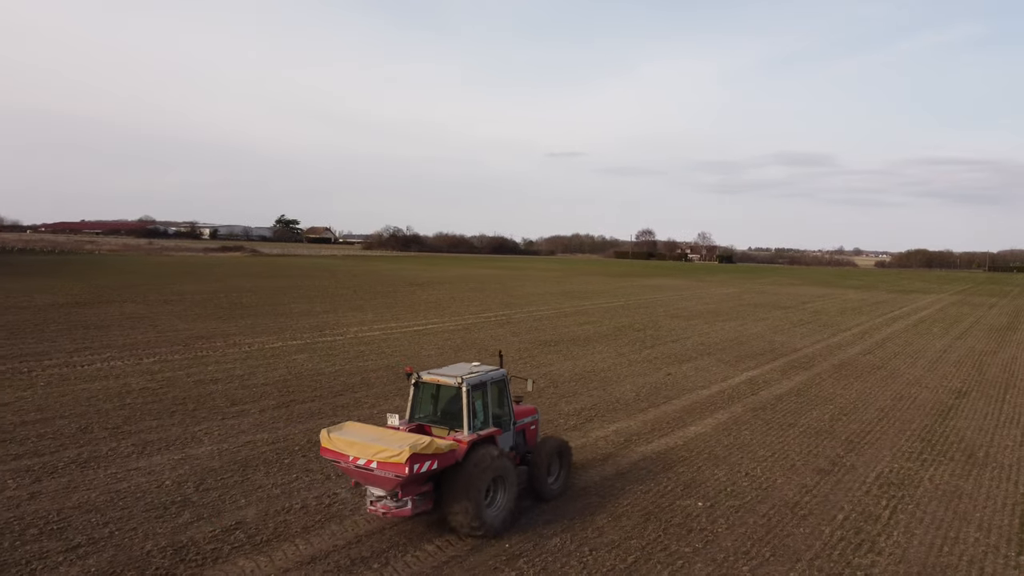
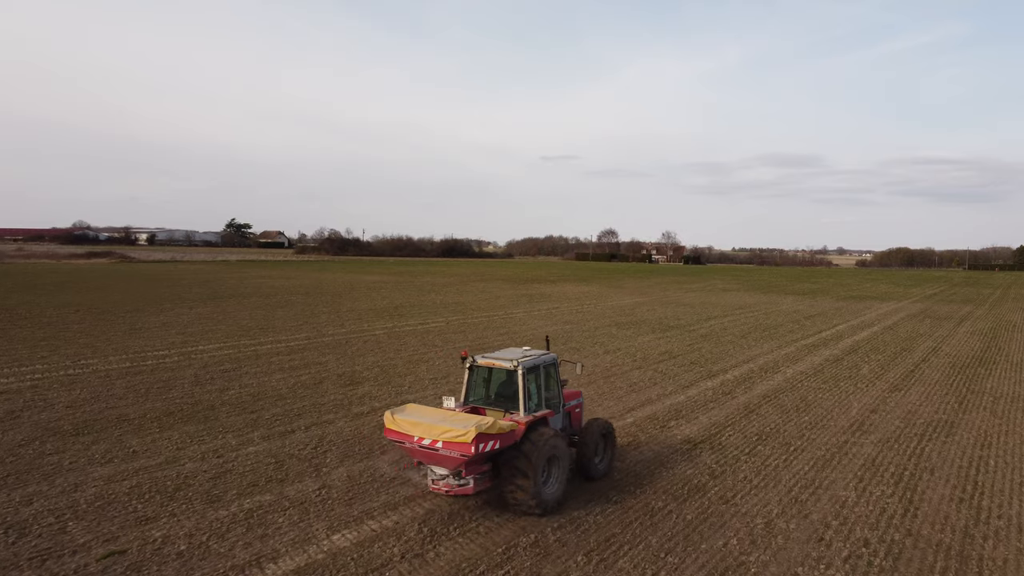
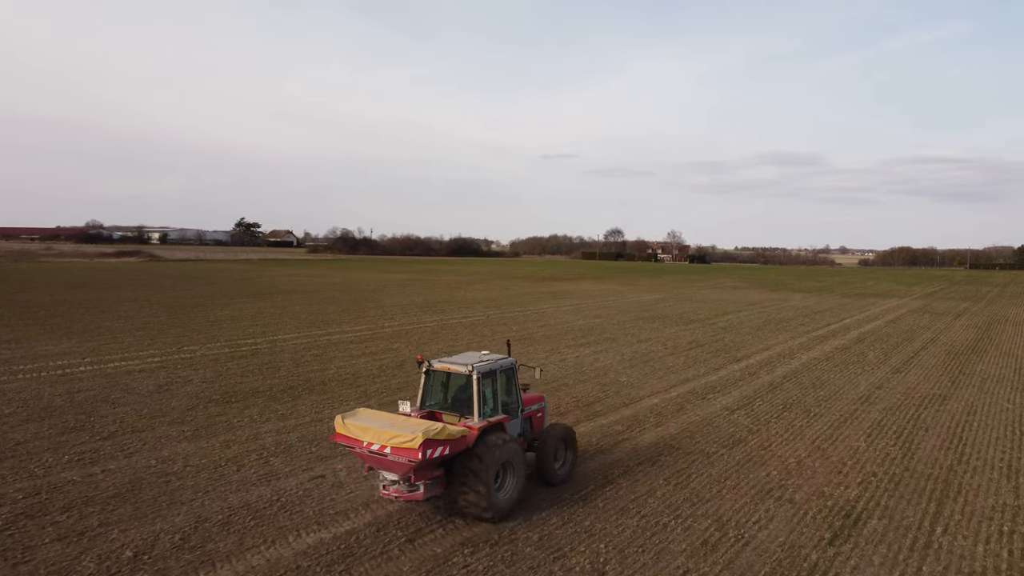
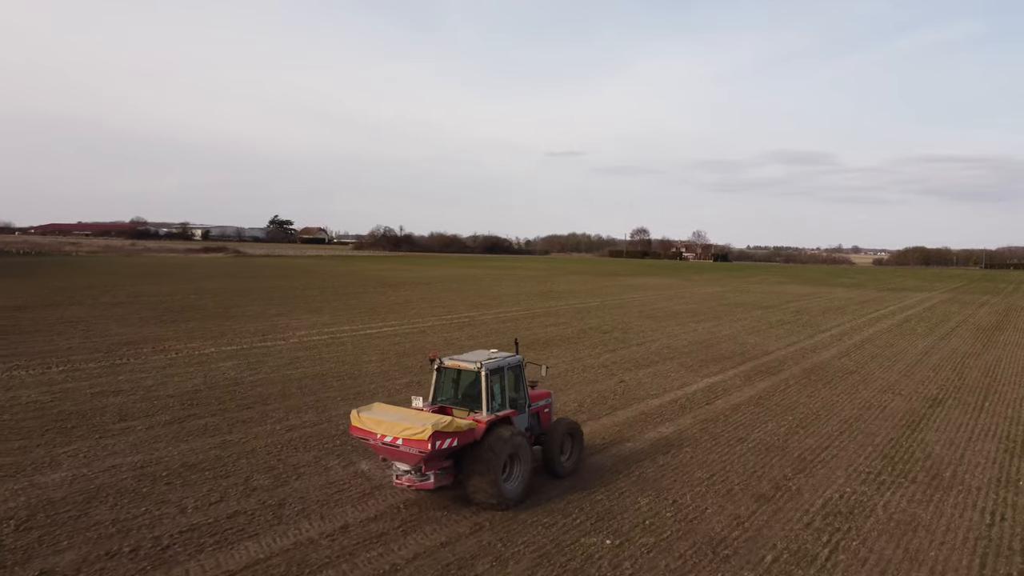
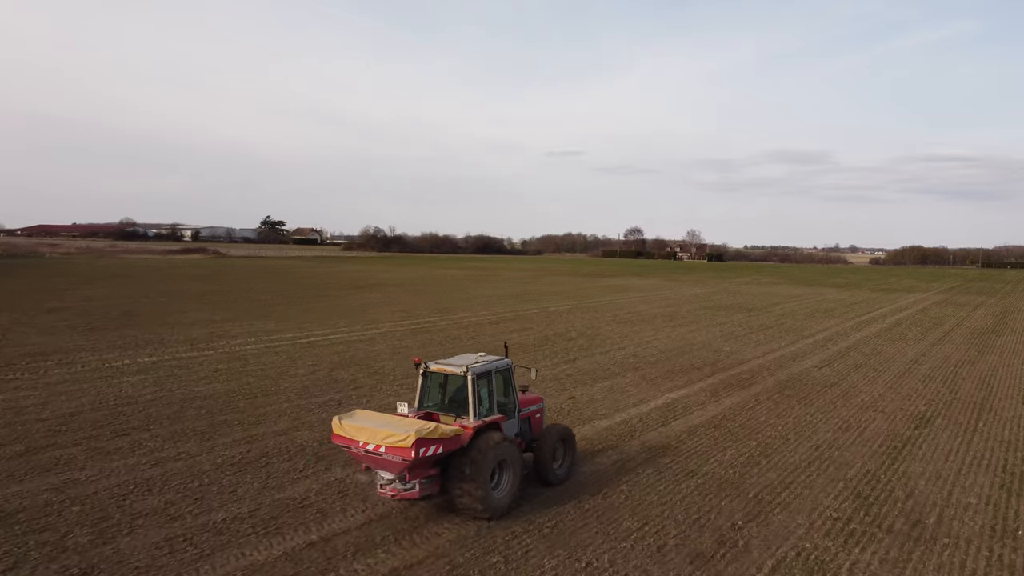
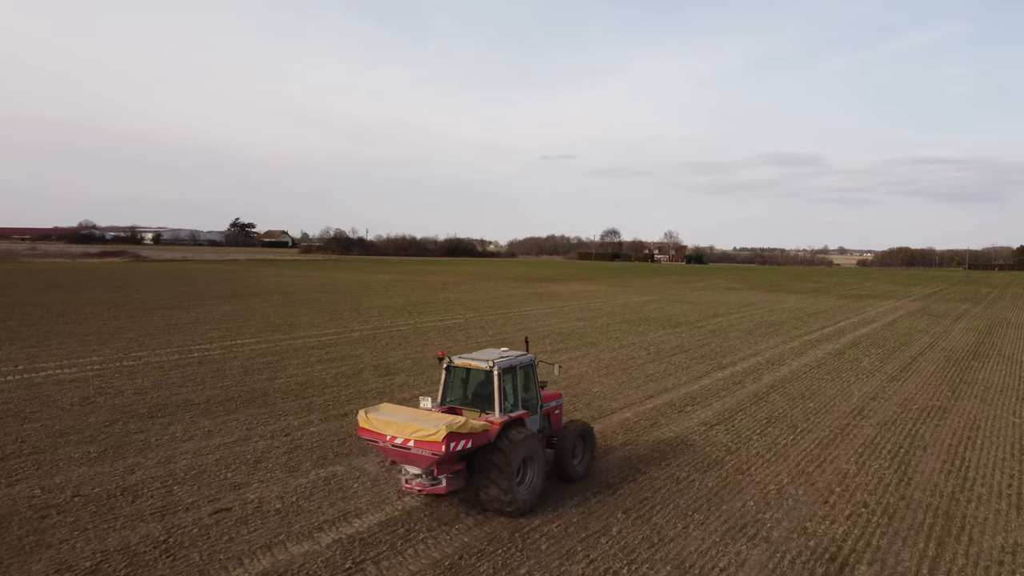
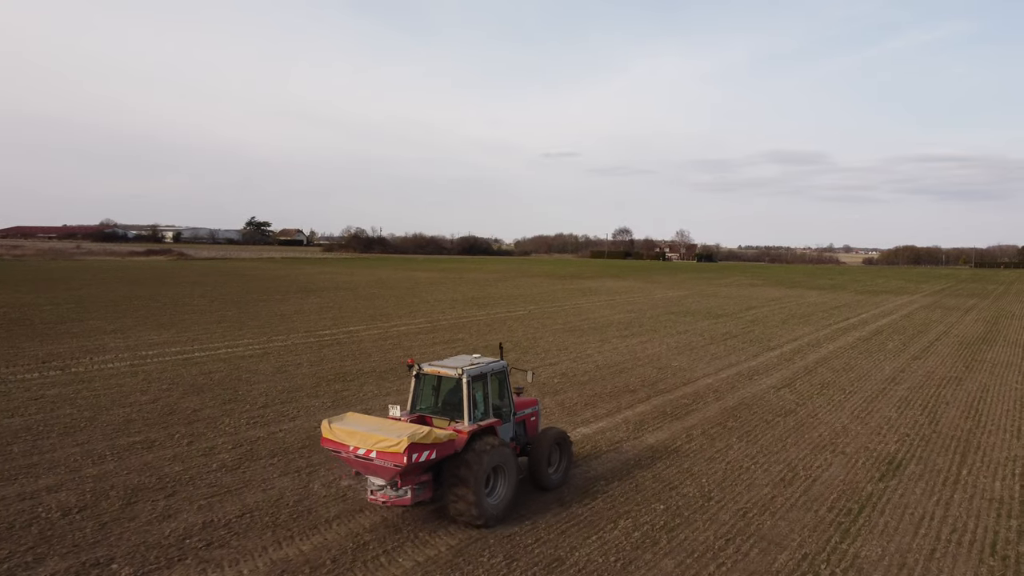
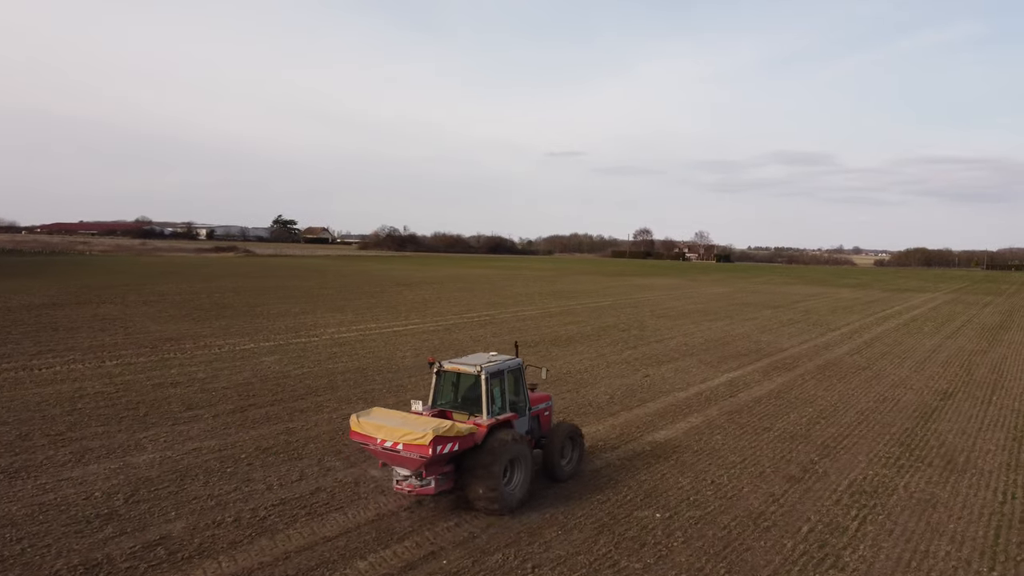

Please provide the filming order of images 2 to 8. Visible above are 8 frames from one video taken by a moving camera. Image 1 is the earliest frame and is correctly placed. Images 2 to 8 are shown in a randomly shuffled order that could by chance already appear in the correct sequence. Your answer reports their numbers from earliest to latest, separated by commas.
8, 4, 5, 7, 3, 6, 2
